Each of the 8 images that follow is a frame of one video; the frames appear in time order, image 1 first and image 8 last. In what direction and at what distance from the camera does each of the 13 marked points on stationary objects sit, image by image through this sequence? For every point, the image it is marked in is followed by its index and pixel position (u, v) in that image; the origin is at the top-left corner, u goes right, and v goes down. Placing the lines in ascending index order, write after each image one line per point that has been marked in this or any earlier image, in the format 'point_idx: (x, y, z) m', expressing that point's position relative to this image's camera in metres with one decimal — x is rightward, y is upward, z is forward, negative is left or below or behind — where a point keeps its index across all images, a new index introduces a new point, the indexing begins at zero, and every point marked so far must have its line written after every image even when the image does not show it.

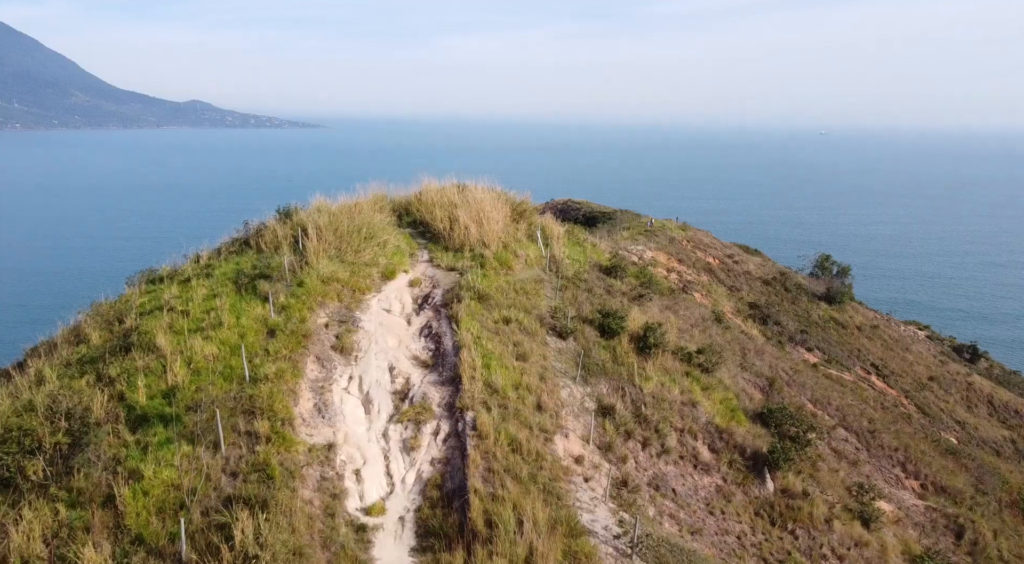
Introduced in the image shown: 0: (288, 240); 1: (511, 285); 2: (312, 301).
0: (-3.9, +0.8, +14.6) m
1: (0.0, 0.0, +13.3) m
2: (-3.1, -0.3, +12.7) m
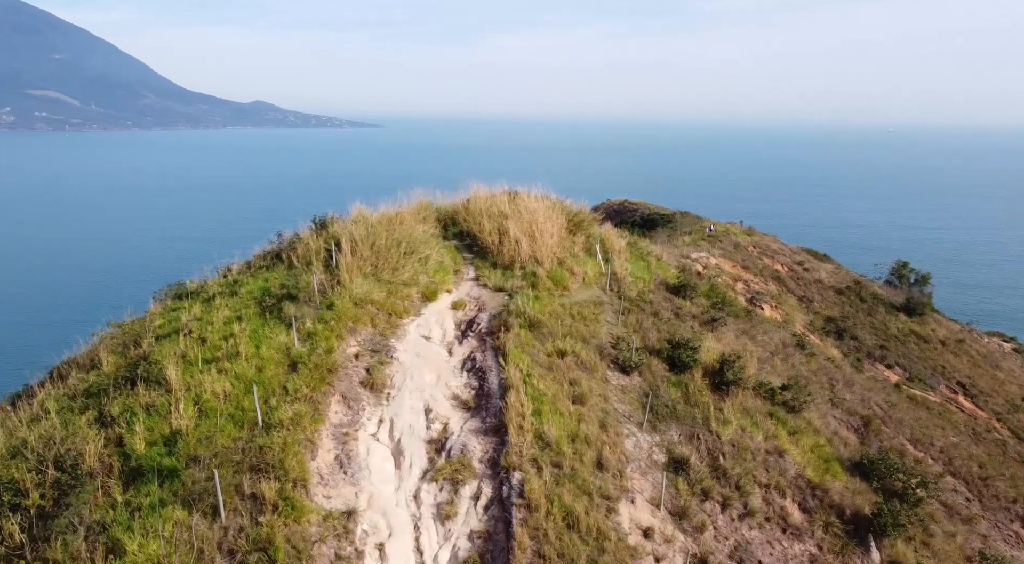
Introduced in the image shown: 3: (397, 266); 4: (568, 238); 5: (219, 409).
0: (-3.1, +0.4, +13.2) m
1: (+0.8, -0.4, +11.6) m
2: (-2.3, -0.6, +11.2) m
3: (-1.8, +0.3, +12.8) m
4: (+1.0, +0.7, +13.9) m
5: (-3.5, -1.5, +10.0) m
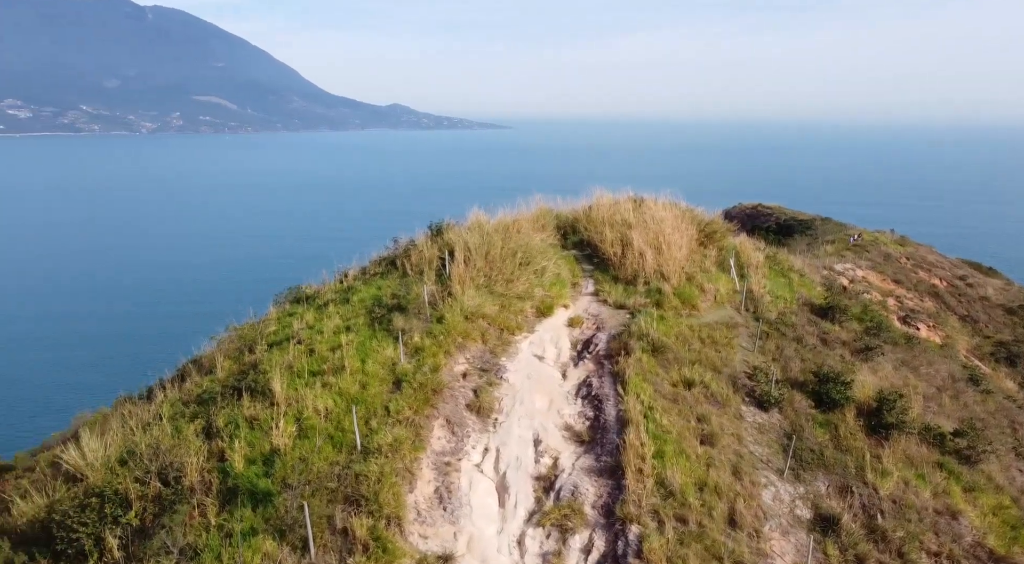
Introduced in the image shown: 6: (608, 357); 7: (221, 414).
0: (-1.2, +0.3, +12.6) m
1: (+2.3, -0.6, +10.4) m
2: (-0.8, -0.8, +10.5) m
3: (0.0, +0.1, +11.9) m
4: (+2.9, +0.5, +12.6) m
5: (-2.2, -1.6, +9.4) m
6: (+1.2, -0.9, +10.2) m
7: (-3.4, -1.5, +9.9) m
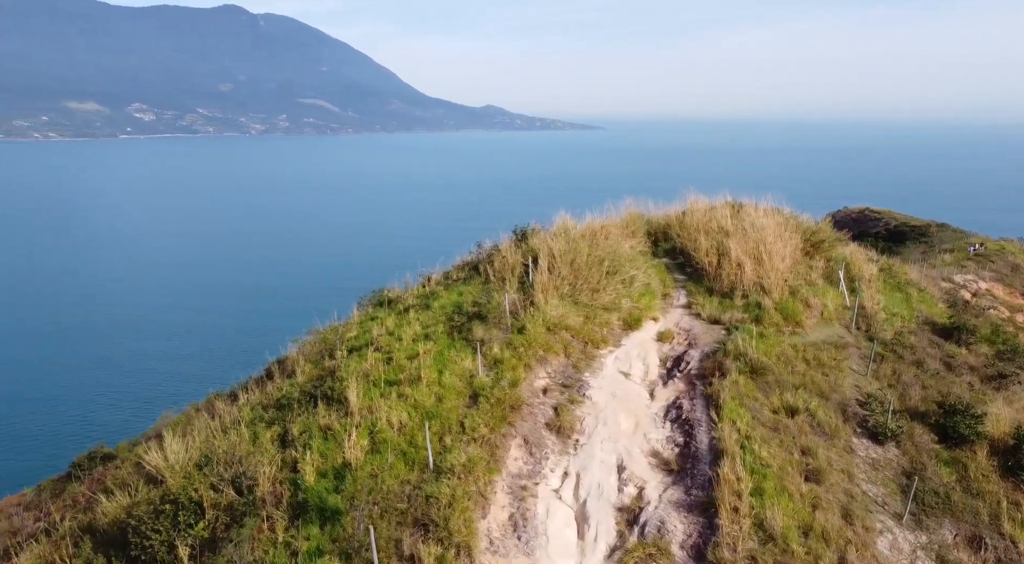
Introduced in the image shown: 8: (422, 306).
0: (+0.1, +0.2, +12.0) m
1: (+3.3, -0.8, +9.5) m
2: (+0.2, -0.9, +9.9) m
3: (+1.2, -0.1, +11.2) m
4: (+4.1, +0.3, +11.6) m
5: (-1.3, -1.7, +9.0) m
6: (+2.2, -1.1, +9.4) m
7: (-2.5, -1.6, +9.5) m
8: (-1.3, -0.3, +12.2) m
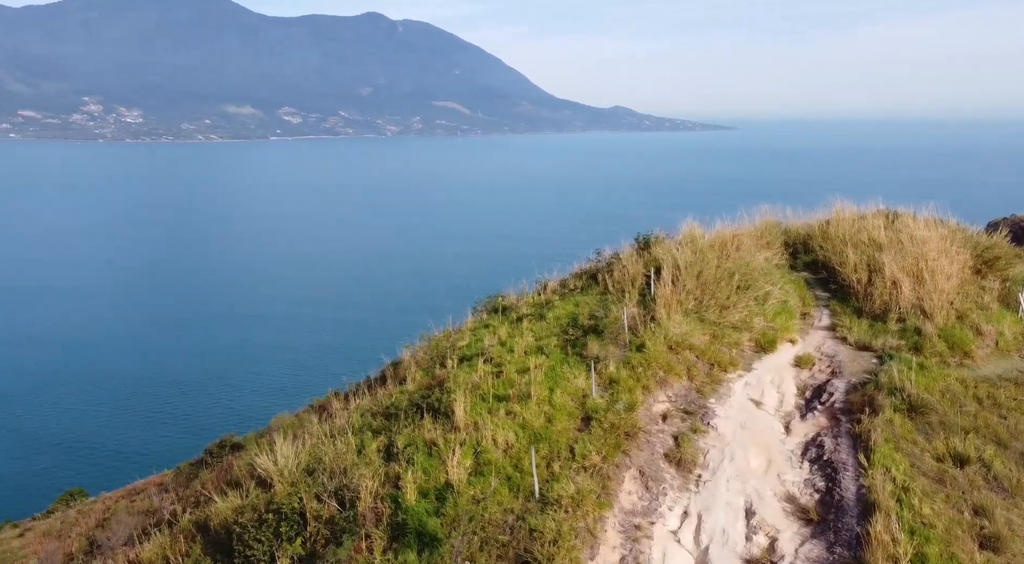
0: (+1.7, 0.0, +11.1) m
1: (+4.5, -1.0, +8.1) m
2: (+1.5, -1.1, +9.0) m
3: (+2.7, -0.3, +10.2) m
4: (+5.6, 0.0, +10.1) m
5: (-0.1, -1.8, +8.3) m
6: (+3.4, -1.3, +8.2) m
7: (-1.2, -1.7, +9.1) m
8: (+0.3, -0.5, +11.5) m
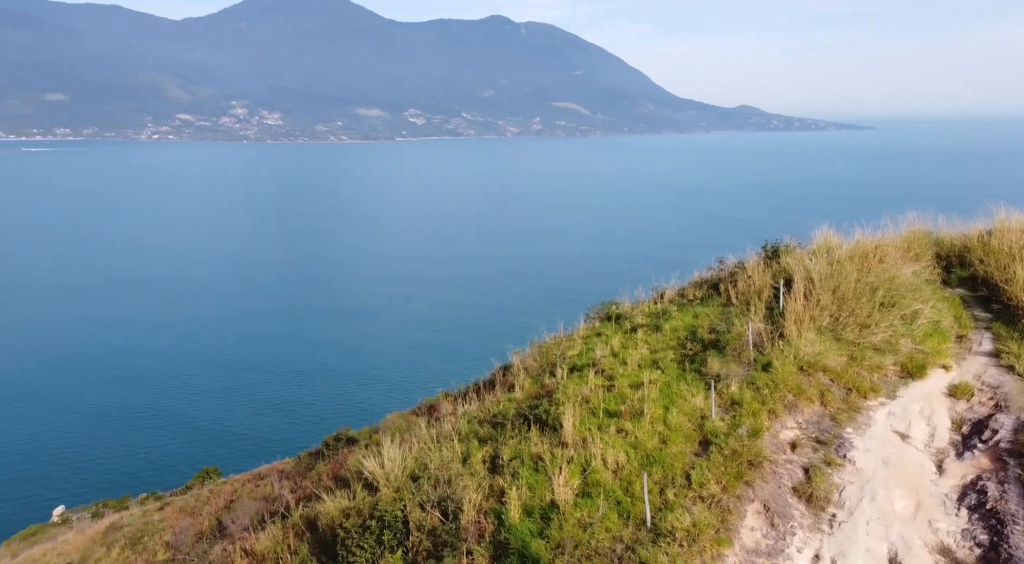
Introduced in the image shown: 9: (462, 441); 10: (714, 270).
0: (+3.1, -0.2, +10.2) m
1: (+5.5, -1.2, +6.9) m
2: (+2.6, -1.2, +8.2) m
3: (+4.0, -0.4, +9.2) m
4: (+6.9, -0.2, +8.7) m
5: (+0.9, -1.9, +7.7) m
6: (+4.4, -1.5, +7.2) m
7: (-0.1, -1.8, +8.6) m
8: (+1.8, -0.6, +10.8) m
9: (-0.6, -1.8, +9.1) m
10: (+3.0, +0.1, +12.2) m
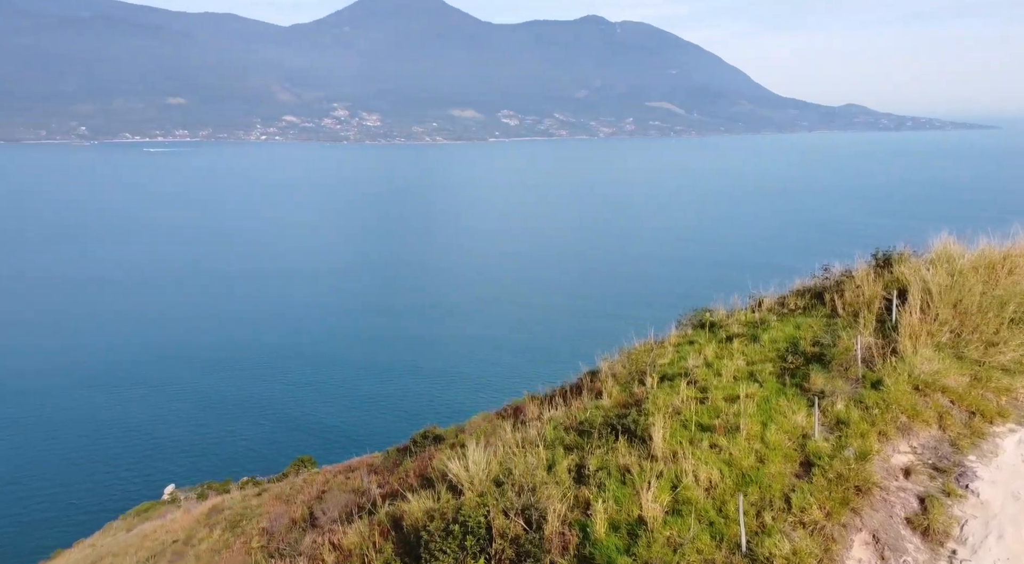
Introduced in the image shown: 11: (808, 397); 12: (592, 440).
0: (+4.2, -0.3, +9.5) m
1: (+6.2, -1.4, +5.9) m
2: (+3.4, -1.3, +7.5) m
3: (+4.9, -0.6, +8.4) m
4: (+7.8, -0.4, +7.6) m
5: (+1.7, -2.0, +7.3) m
6: (+5.1, -1.6, +6.3) m
7: (+0.8, -1.8, +8.3) m
8: (+3.0, -0.7, +10.2) m
9: (+0.3, -1.9, +8.8) m
10: (+4.3, 0.0, +11.5) m
11: (+3.0, -1.2, +8.2) m
12: (+0.8, -1.7, +8.6) m
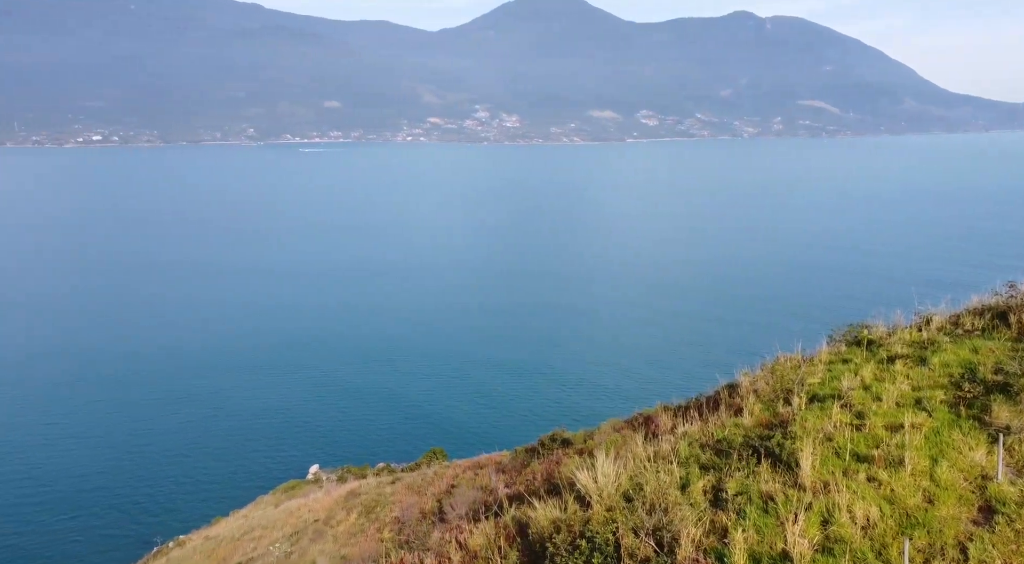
0: (+5.6, -0.5, +8.3) m
1: (+7.0, -1.6, +4.4) m
2: (+4.5, -1.5, +6.4) m
3: (+6.2, -0.8, +7.0) m
4: (+8.9, -0.7, +5.8) m
5: (+2.8, -2.1, +6.5) m
6: (+5.9, -1.8, +5.0) m
7: (+2.1, -1.9, +7.6) m
8: (+4.5, -0.9, +9.2) m
9: (+1.7, -2.0, +8.1) m
10: (+6.1, -0.2, +10.2) m
11: (+4.2, -1.3, +7.2) m
12: (+2.1, -1.8, +7.9) m
